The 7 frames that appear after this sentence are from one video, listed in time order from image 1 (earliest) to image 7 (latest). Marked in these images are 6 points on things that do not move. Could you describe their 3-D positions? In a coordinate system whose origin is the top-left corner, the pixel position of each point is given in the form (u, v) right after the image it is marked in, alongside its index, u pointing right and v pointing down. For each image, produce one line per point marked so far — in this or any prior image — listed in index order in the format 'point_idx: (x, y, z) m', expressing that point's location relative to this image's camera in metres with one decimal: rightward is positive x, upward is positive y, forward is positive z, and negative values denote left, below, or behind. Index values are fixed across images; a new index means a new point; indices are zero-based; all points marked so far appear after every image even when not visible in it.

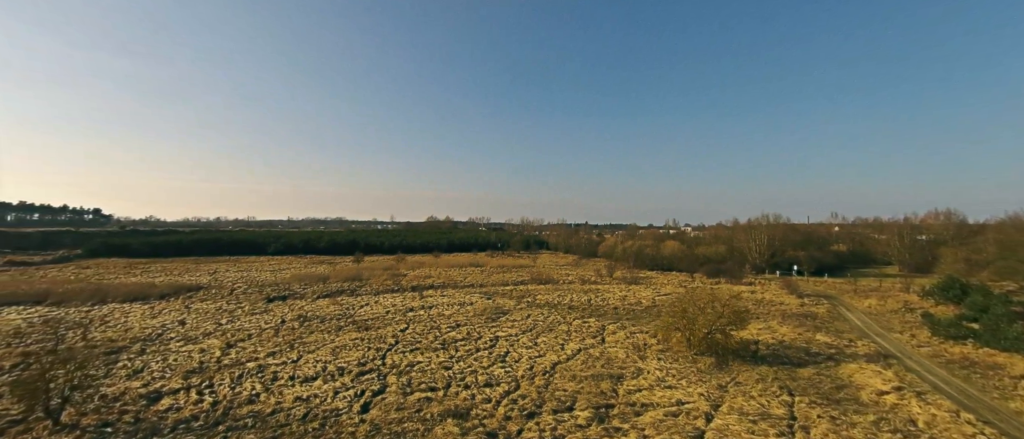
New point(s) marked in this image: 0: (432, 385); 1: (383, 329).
0: (-1.9, -4.0, +9.8) m
1: (-4.7, -4.0, +14.5) m
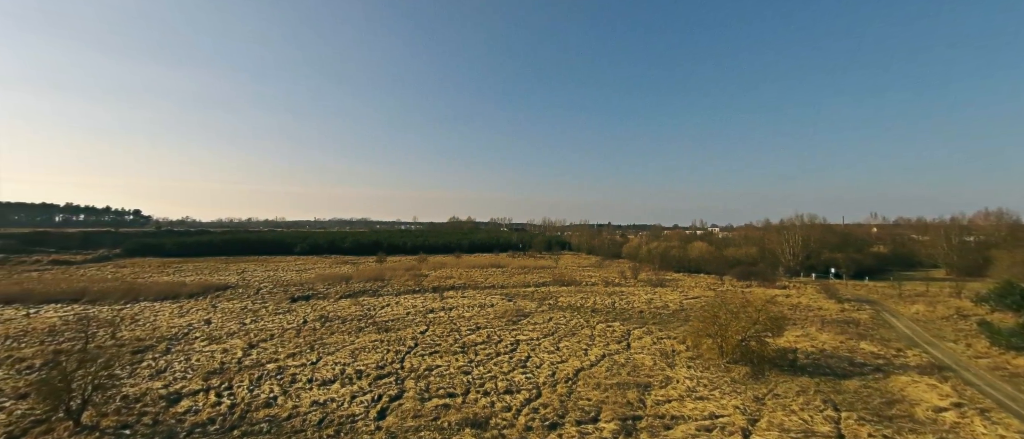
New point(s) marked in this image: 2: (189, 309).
0: (-1.4, -4.0, +9.4) m
1: (-3.9, -4.0, +14.4) m
2: (-13.3, -3.7, +16.5) m
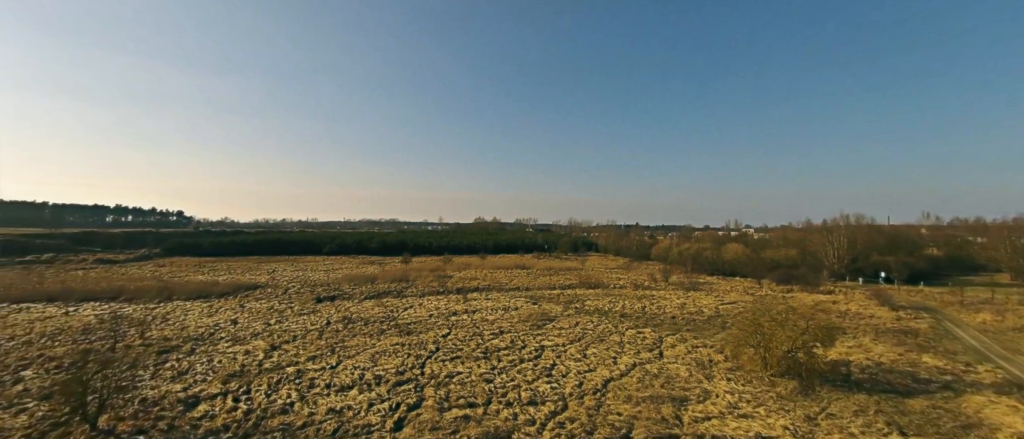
0: (-0.9, -4.0, +9.0) m
1: (-3.1, -4.0, +14.0) m
2: (-12.3, -3.7, +16.8) m
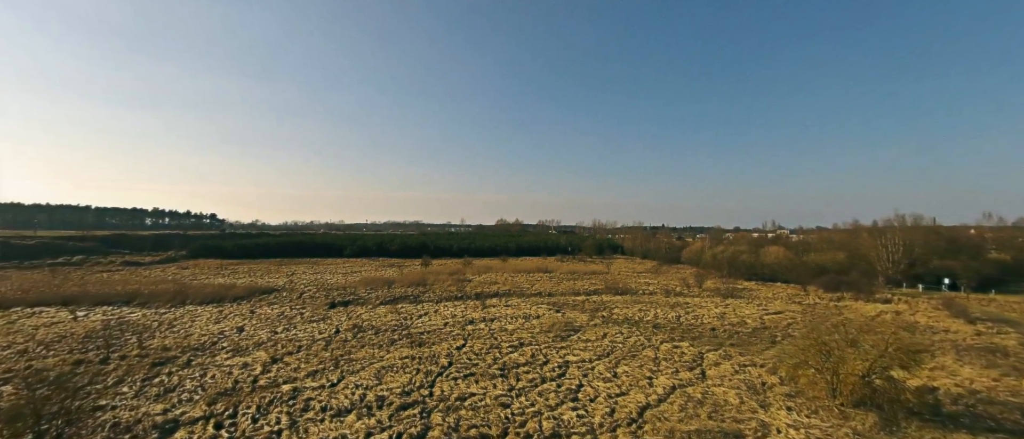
0: (-0.5, -4.1, +7.7) m
1: (-2.4, -4.0, +12.9) m
2: (-11.4, -3.8, +16.2) m
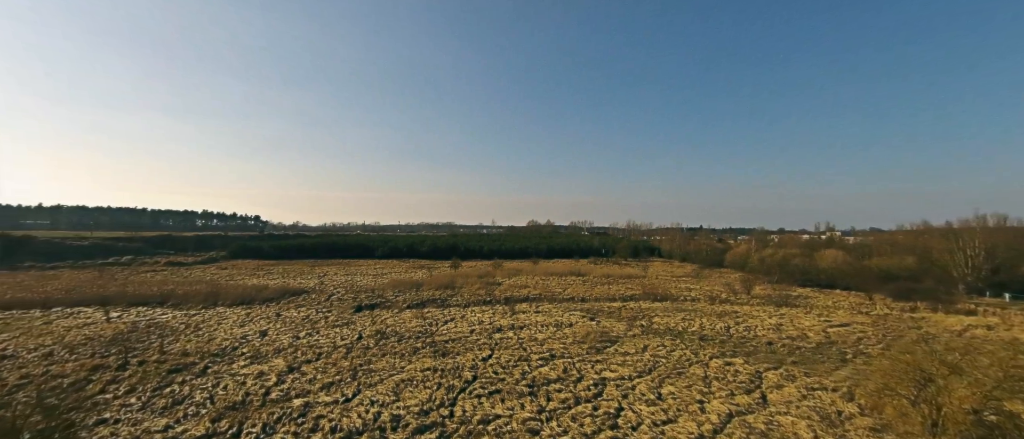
0: (0.0, -4.1, +6.7) m
1: (-1.5, -4.1, +12.0) m
2: (-10.2, -3.9, +16.0) m
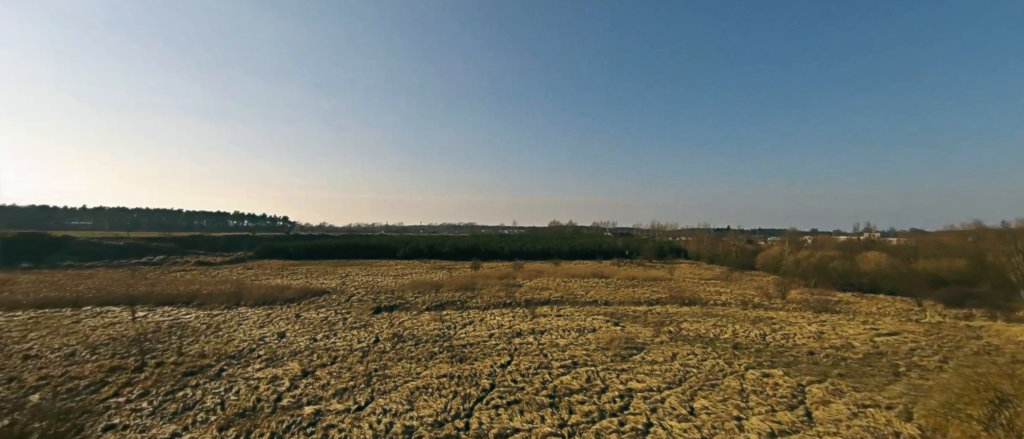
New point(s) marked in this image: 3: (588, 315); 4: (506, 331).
0: (+0.2, -4.1, +6.1) m
1: (-0.9, -4.1, +11.5) m
2: (-9.4, -3.9, +15.9) m
3: (+3.3, -4.1, +17.3) m
4: (-0.2, -4.1, +14.7) m
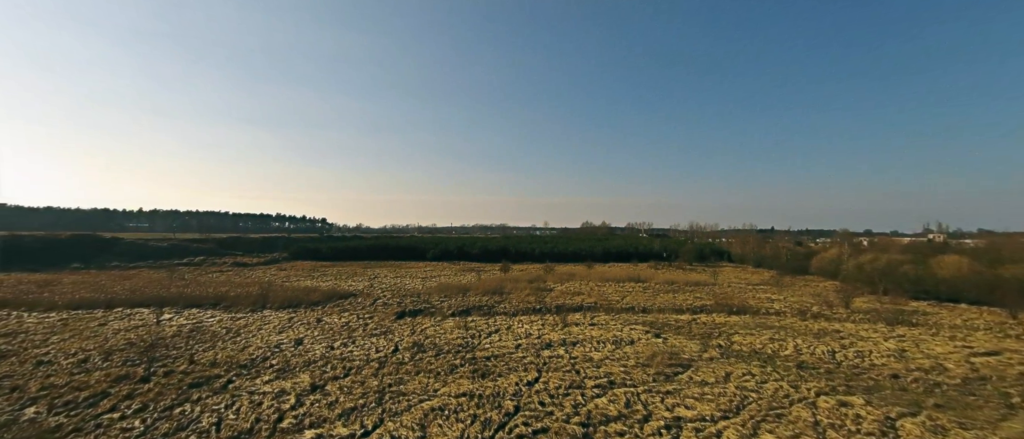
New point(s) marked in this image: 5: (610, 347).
0: (+0.5, -4.1, +4.9) m
1: (-0.2, -4.1, +10.3) m
2: (-8.4, -4.0, +15.5) m
3: (+4.4, -4.1, +15.8) m
4: (+0.7, -4.1, +13.5) m
5: (+3.2, -4.1, +12.9) m
